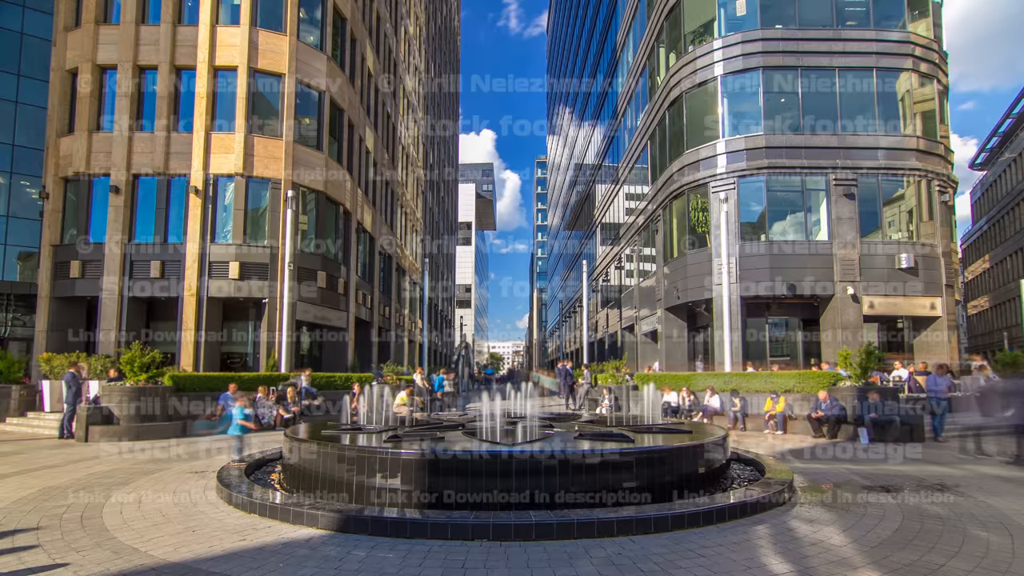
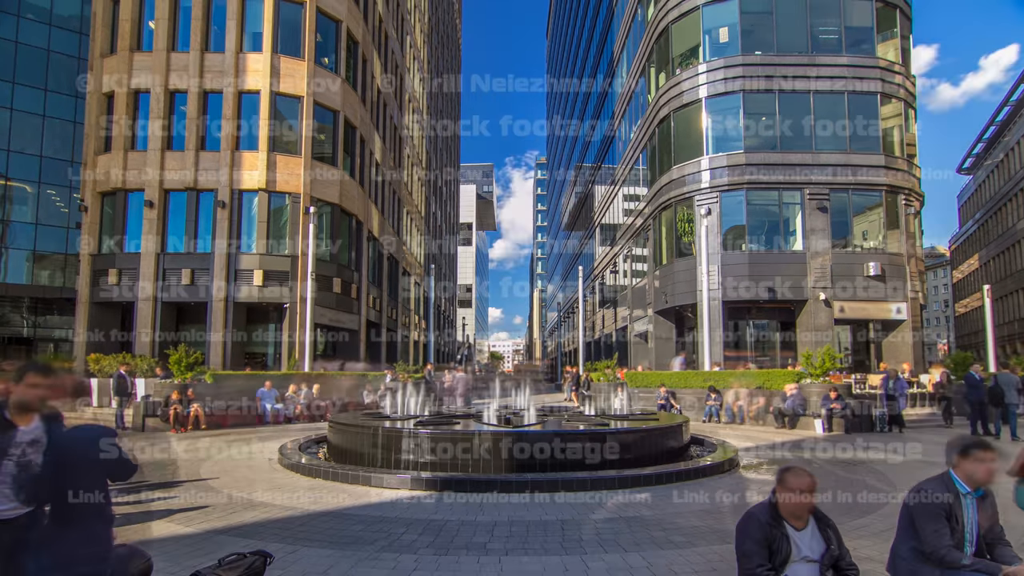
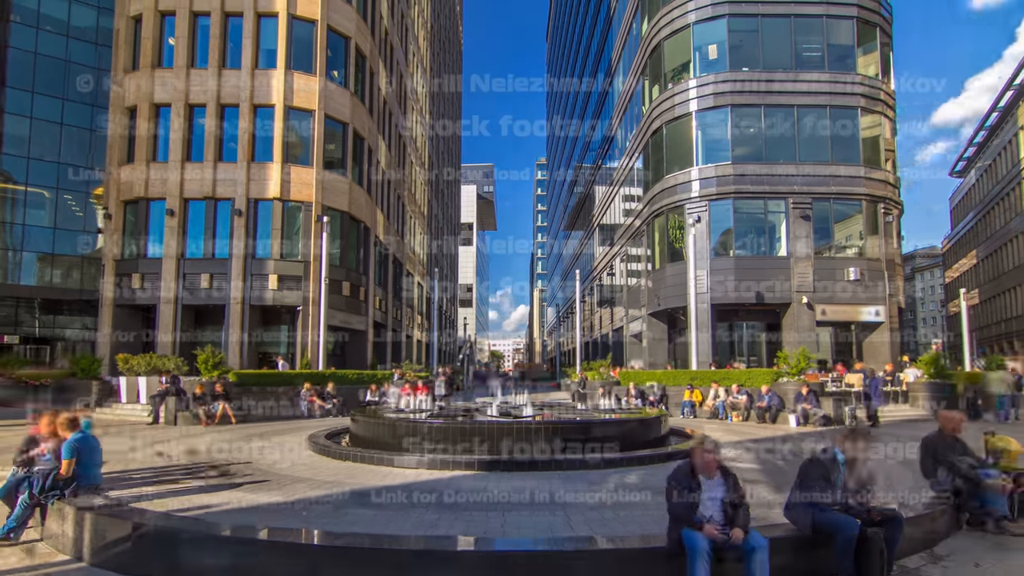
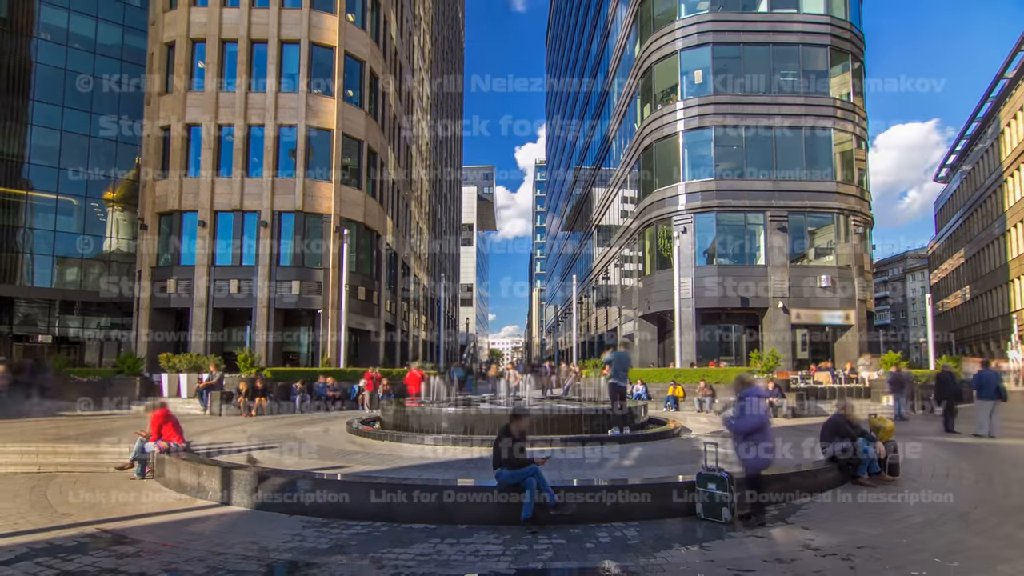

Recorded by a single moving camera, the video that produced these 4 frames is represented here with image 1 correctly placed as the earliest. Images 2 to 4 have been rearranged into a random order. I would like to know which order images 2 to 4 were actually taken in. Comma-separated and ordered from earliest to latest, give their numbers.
2, 3, 4
